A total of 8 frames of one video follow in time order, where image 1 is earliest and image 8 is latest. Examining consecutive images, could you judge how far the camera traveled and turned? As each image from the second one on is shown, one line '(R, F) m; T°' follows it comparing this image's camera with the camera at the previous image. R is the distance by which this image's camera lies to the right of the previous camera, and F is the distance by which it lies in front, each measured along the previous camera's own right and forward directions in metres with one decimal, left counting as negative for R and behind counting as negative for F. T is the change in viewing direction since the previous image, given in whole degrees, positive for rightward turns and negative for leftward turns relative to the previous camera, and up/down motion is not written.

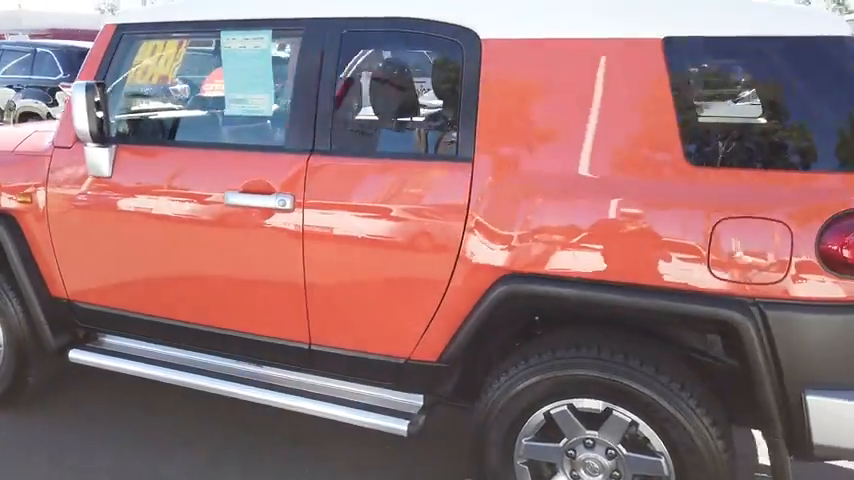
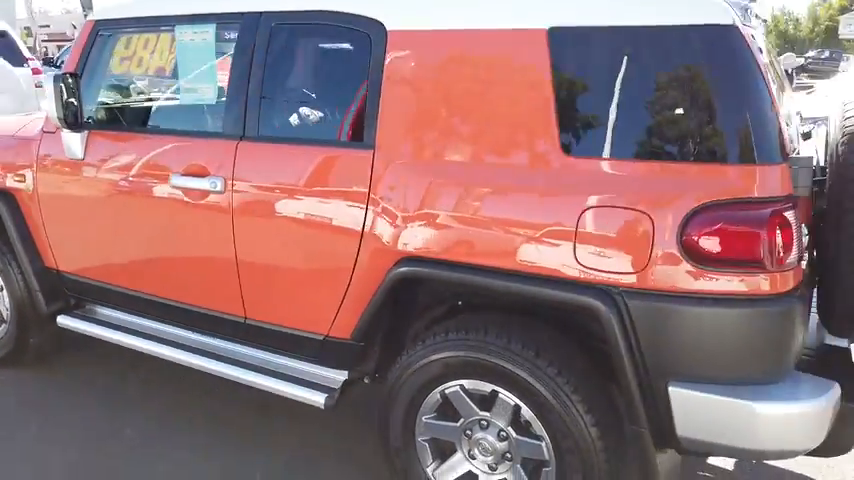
(+0.6, -0.1) m; -7°
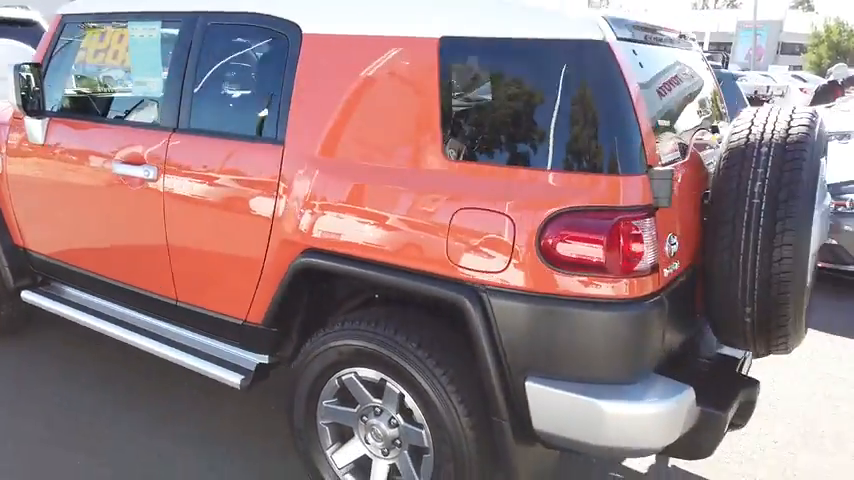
(+0.5, -0.1) m; -3°
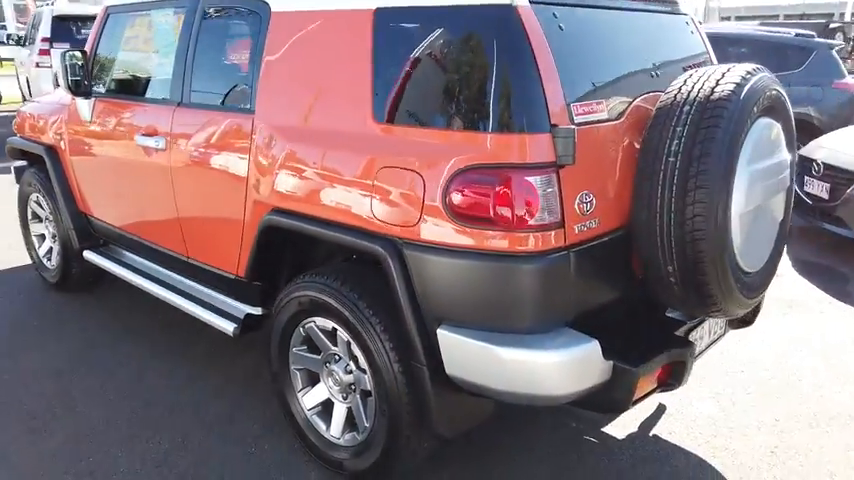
(+0.6, -0.1) m; -10°
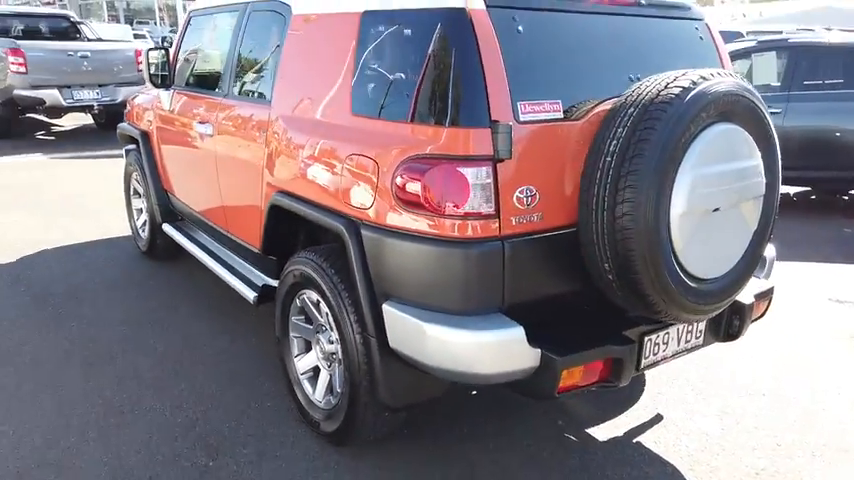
(+0.6, -0.1) m; -11°
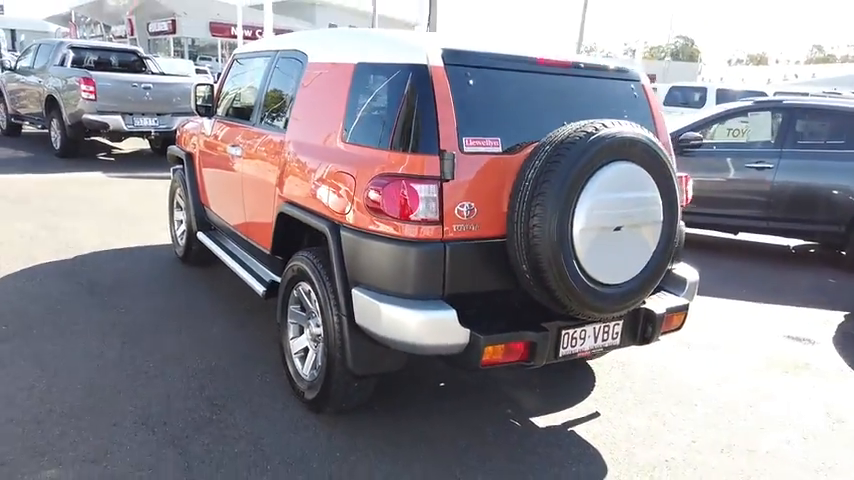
(+0.3, -0.6) m; -4°
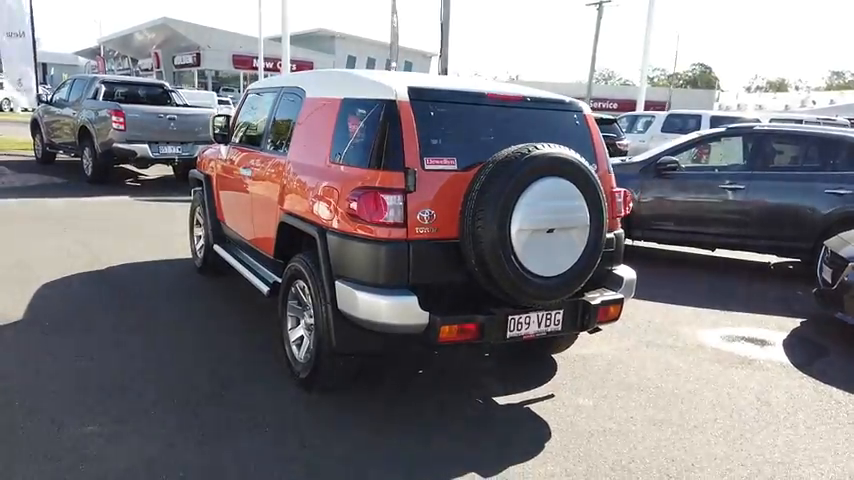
(+0.3, -0.6) m; -2°
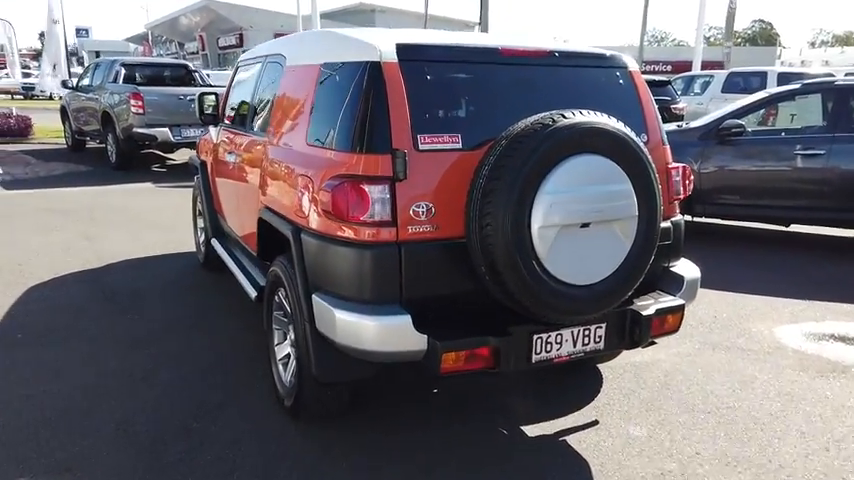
(+0.2, +0.8) m; -4°
